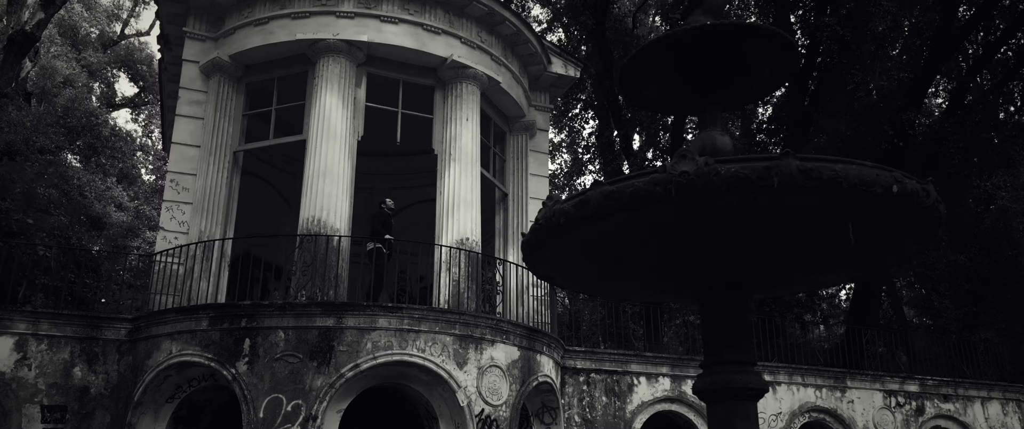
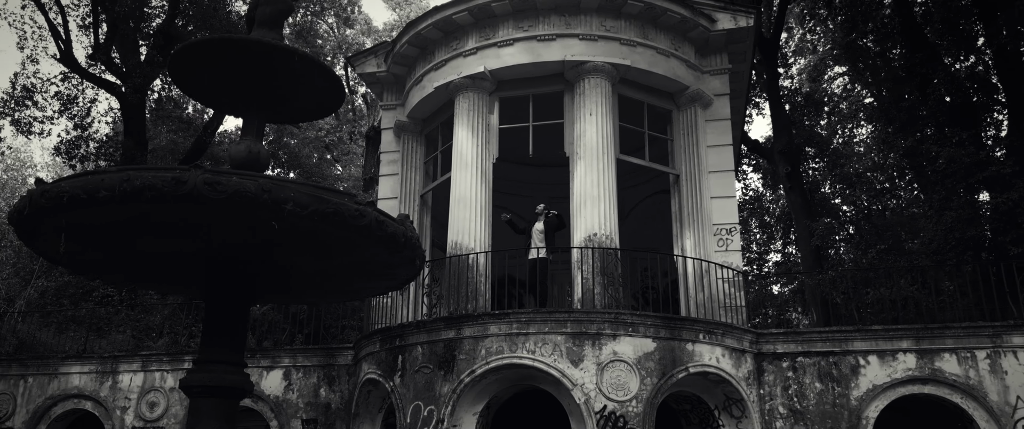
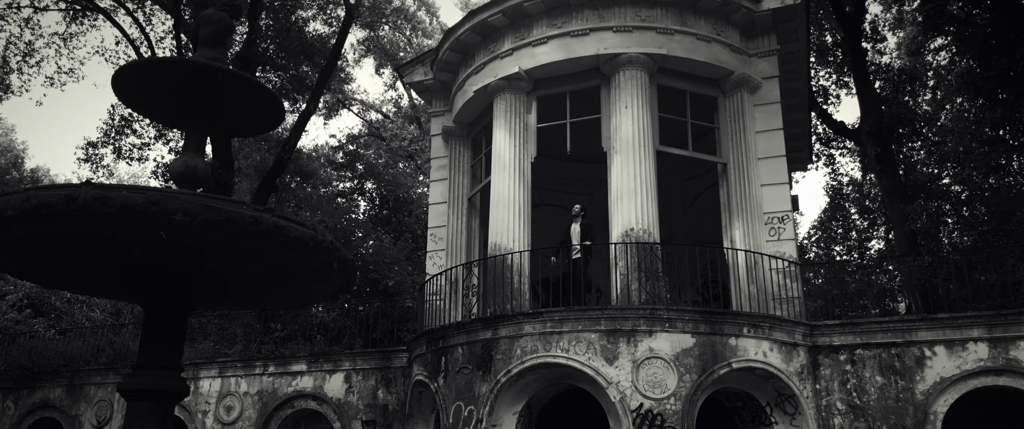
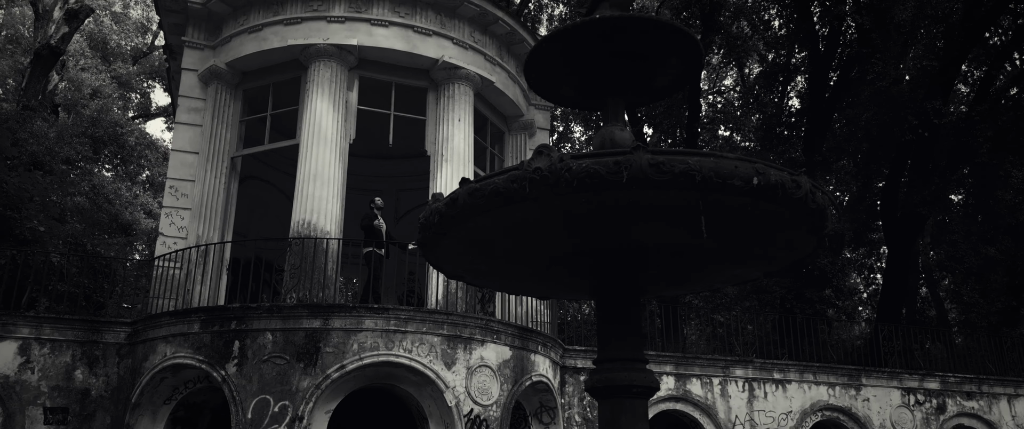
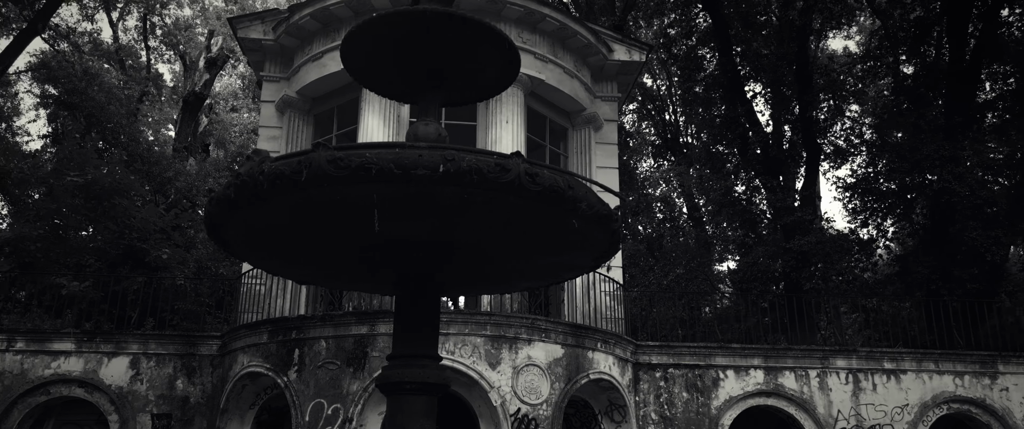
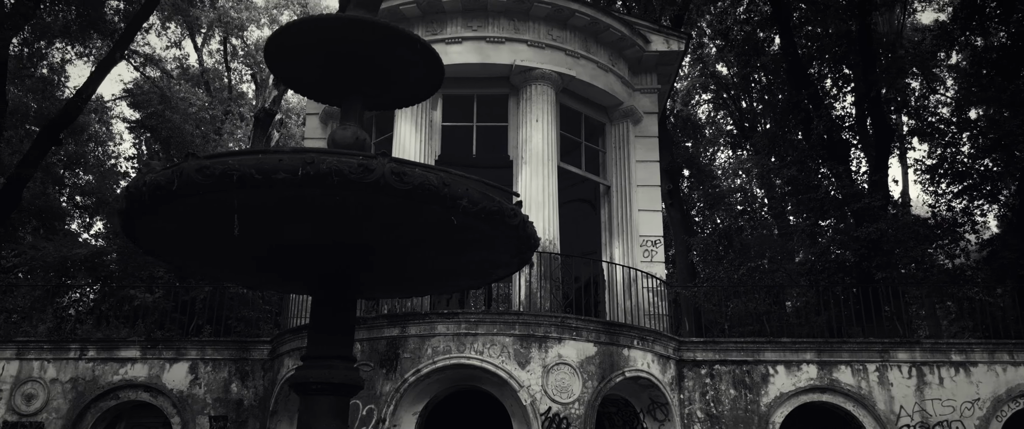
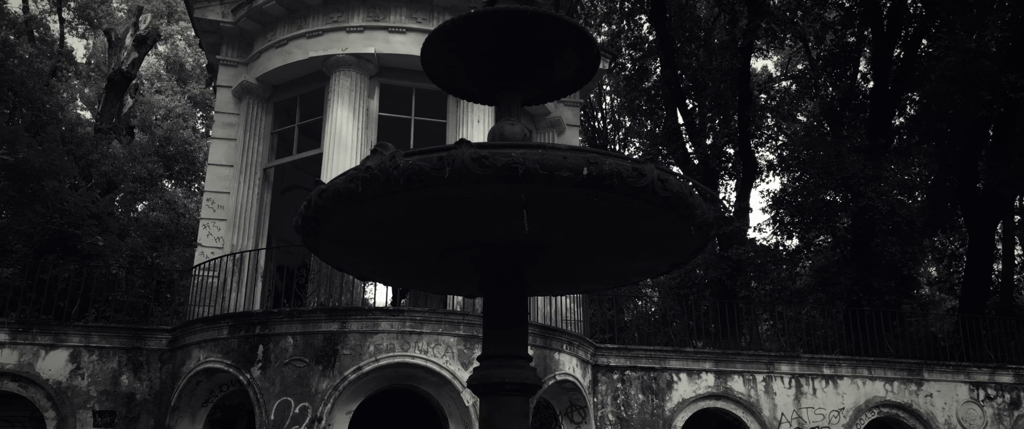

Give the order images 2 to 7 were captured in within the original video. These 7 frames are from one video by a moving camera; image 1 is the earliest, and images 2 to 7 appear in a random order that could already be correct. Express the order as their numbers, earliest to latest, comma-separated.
4, 7, 5, 6, 2, 3
